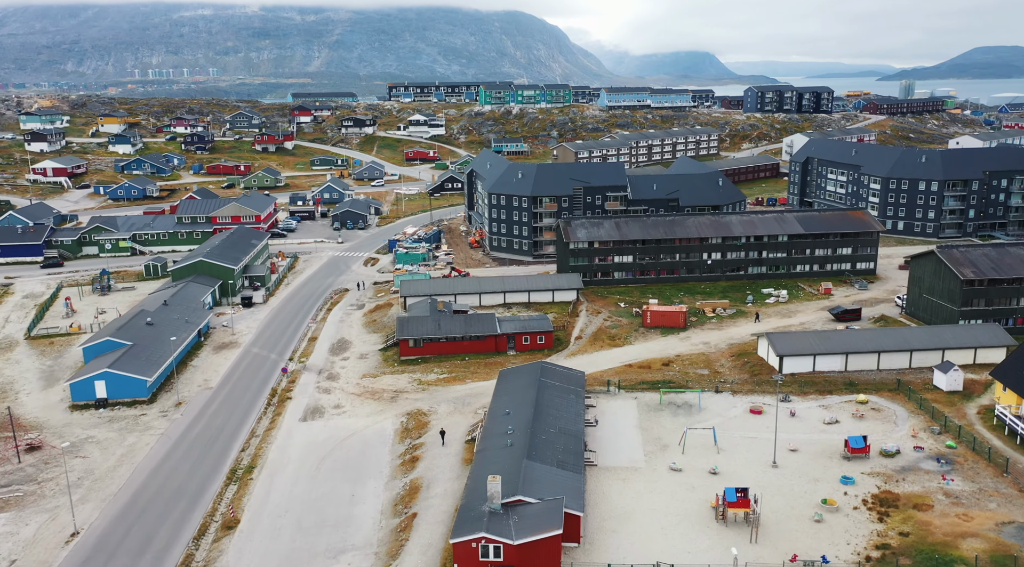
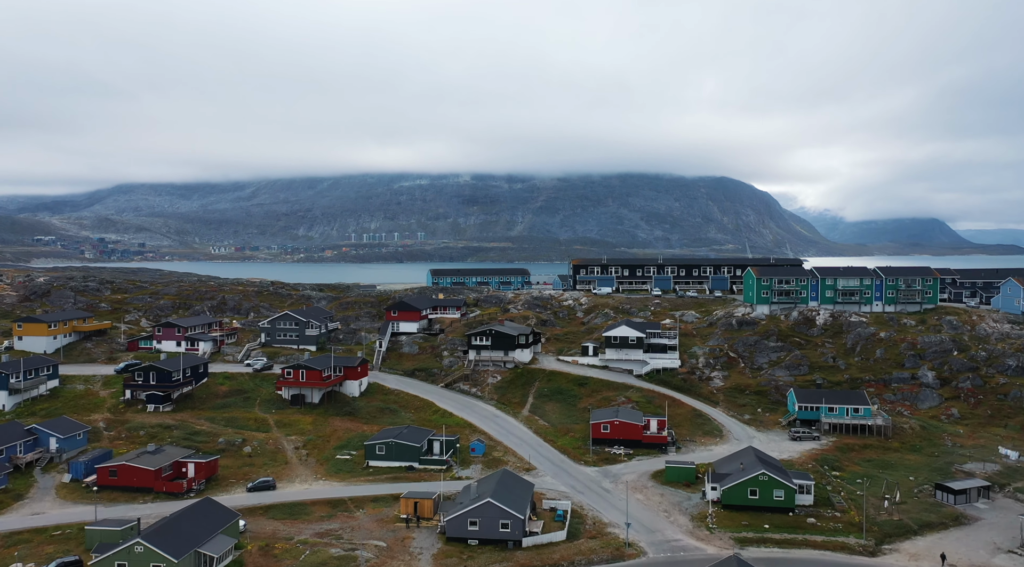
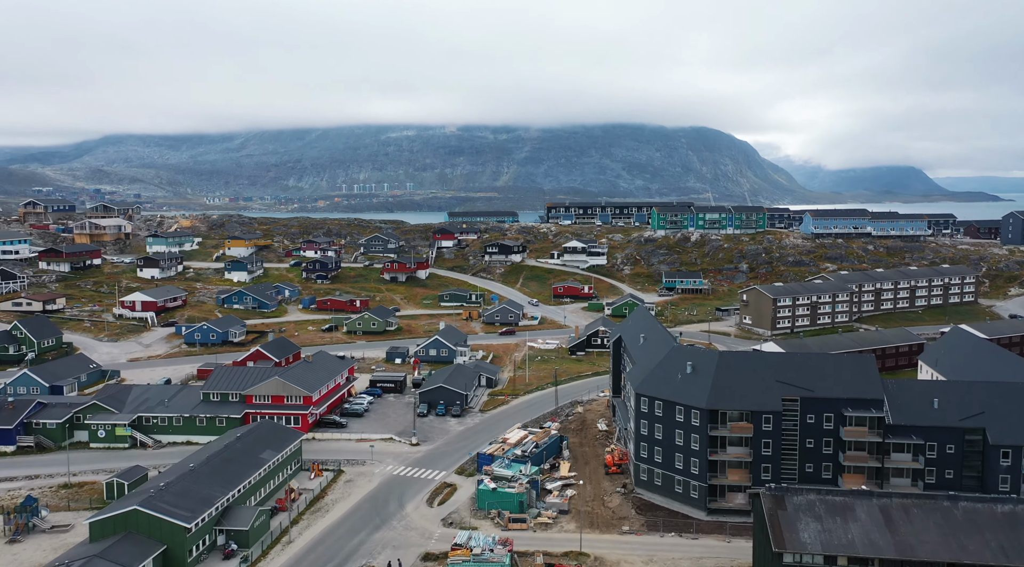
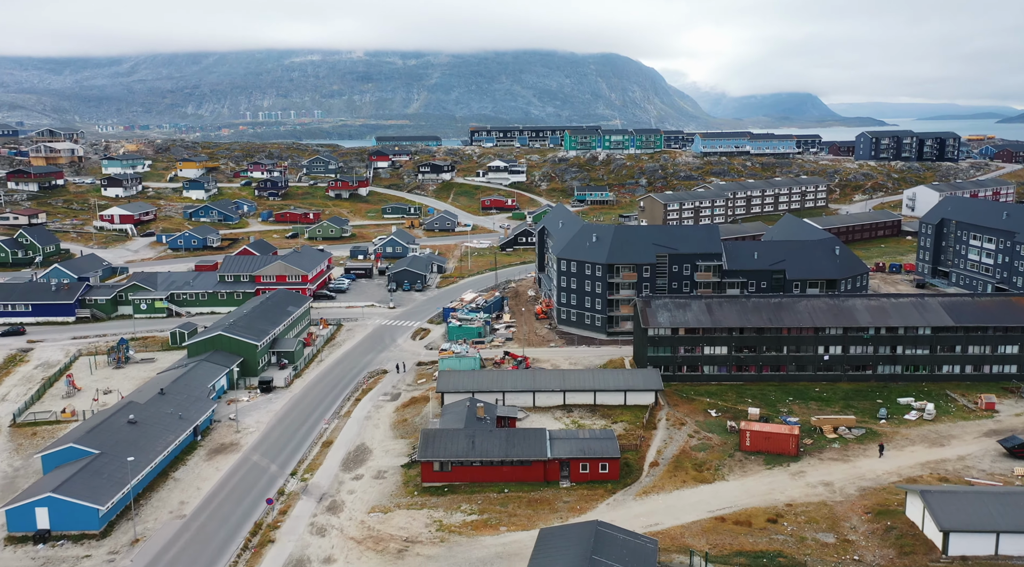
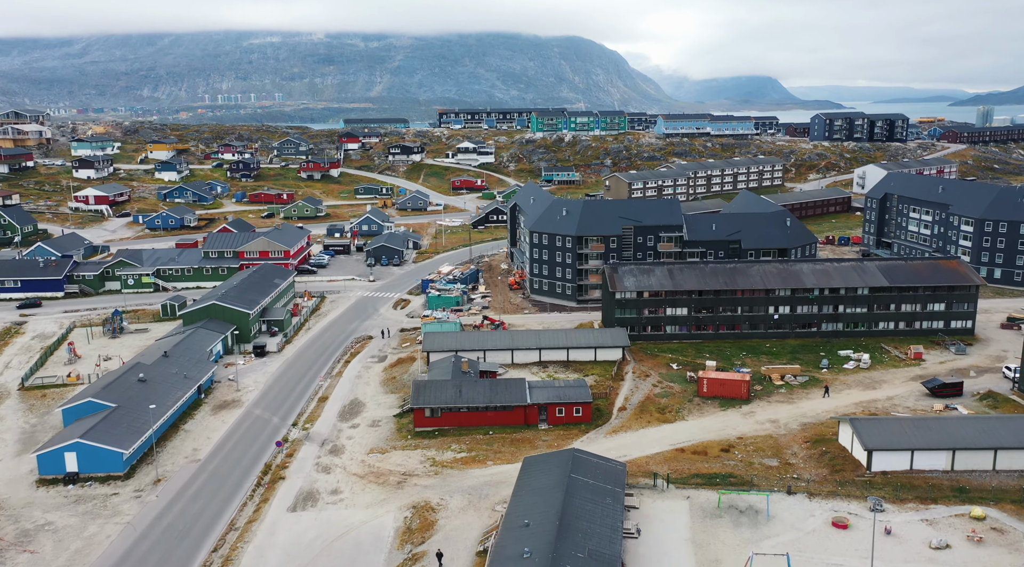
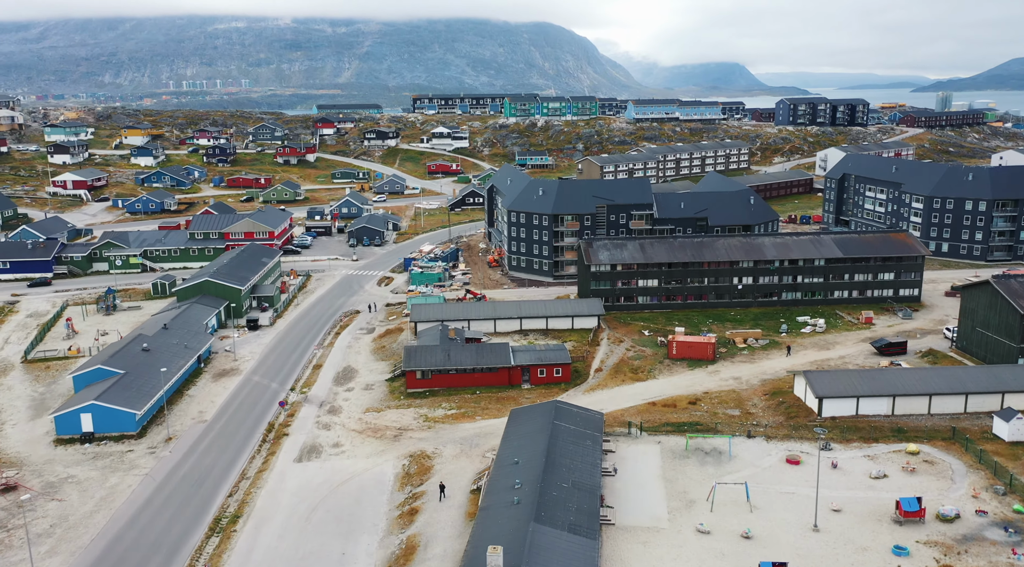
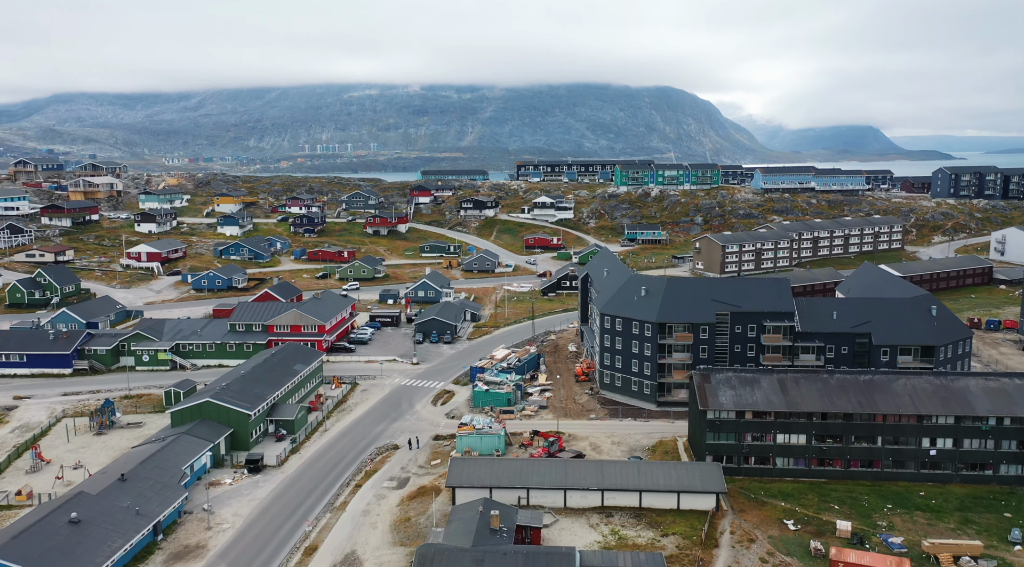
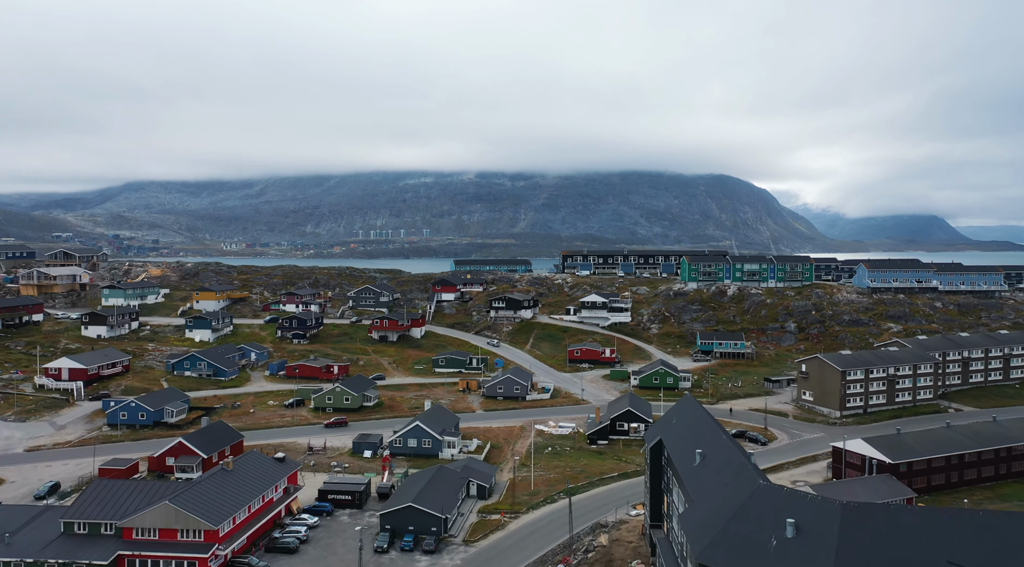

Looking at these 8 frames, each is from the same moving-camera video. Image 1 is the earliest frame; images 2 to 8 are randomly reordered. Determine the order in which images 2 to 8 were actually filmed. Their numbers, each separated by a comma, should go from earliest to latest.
6, 5, 4, 7, 3, 8, 2
